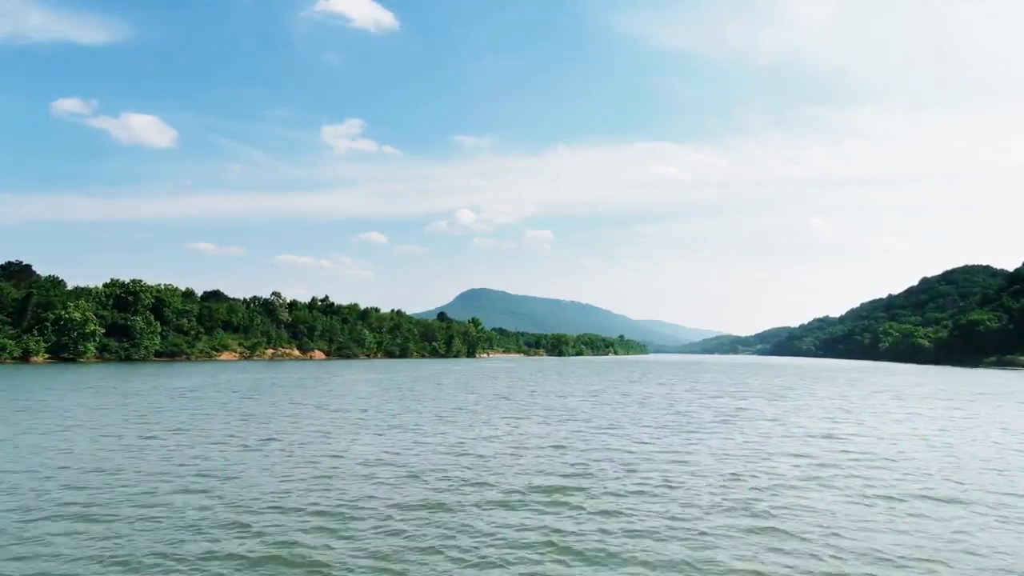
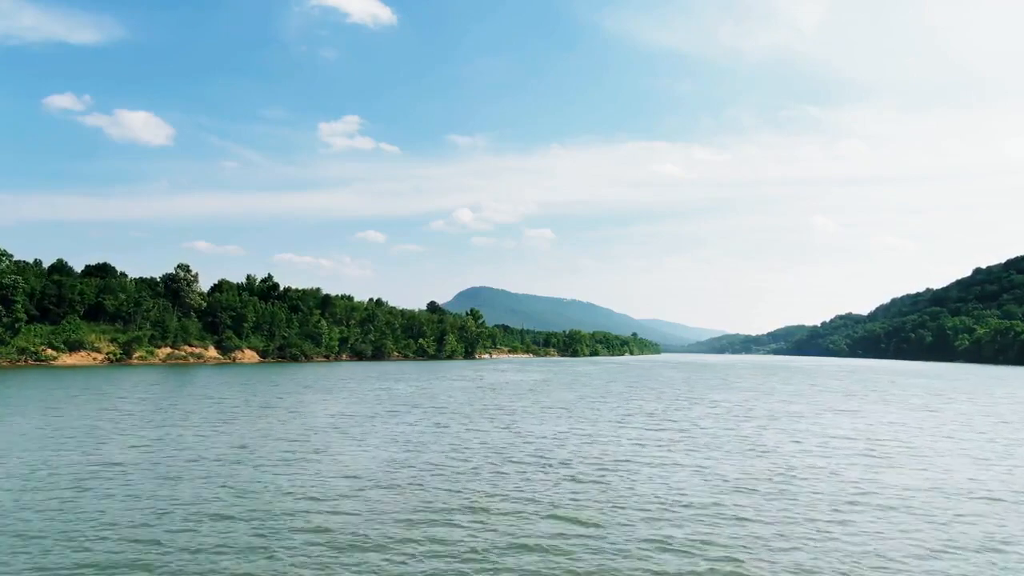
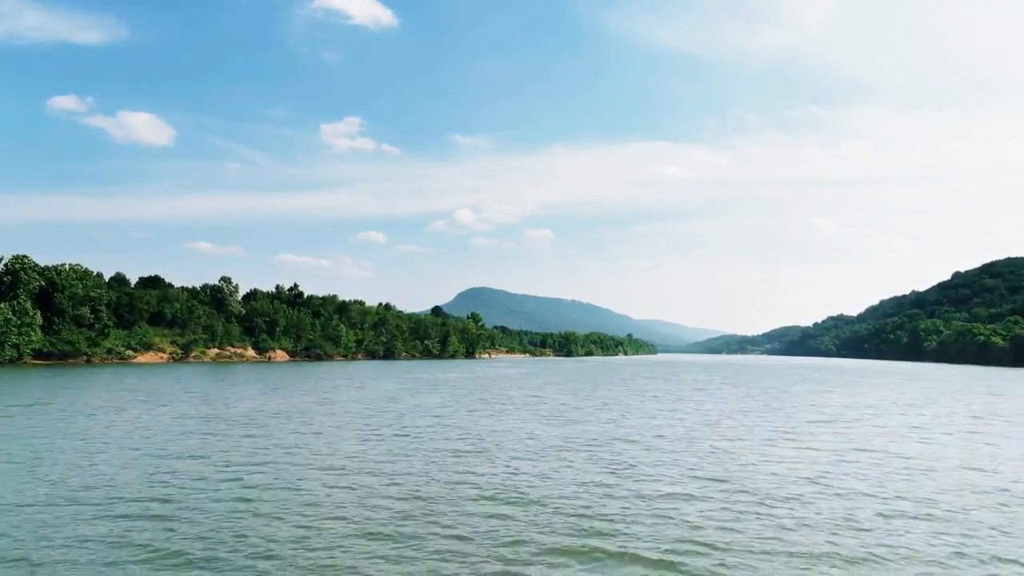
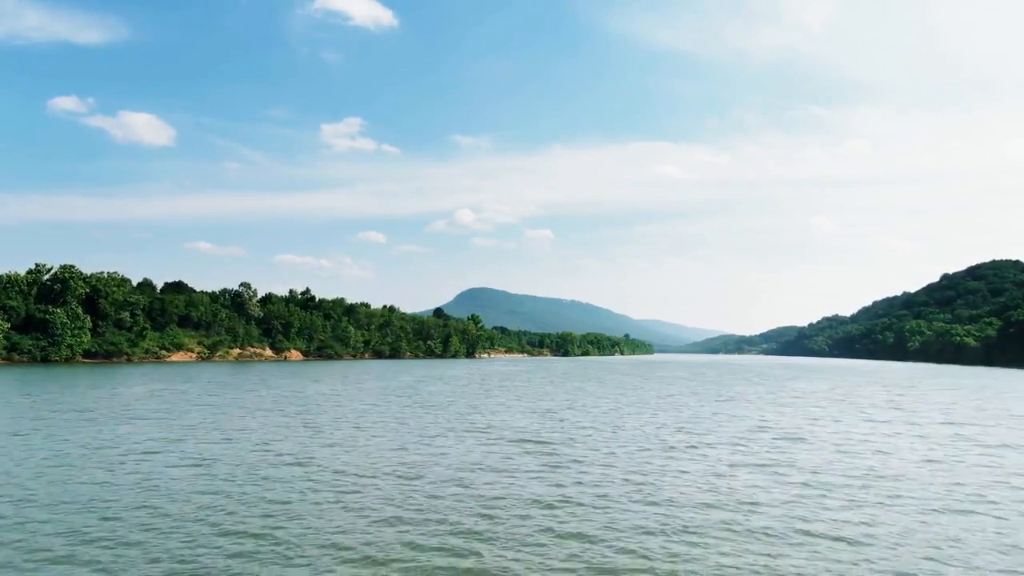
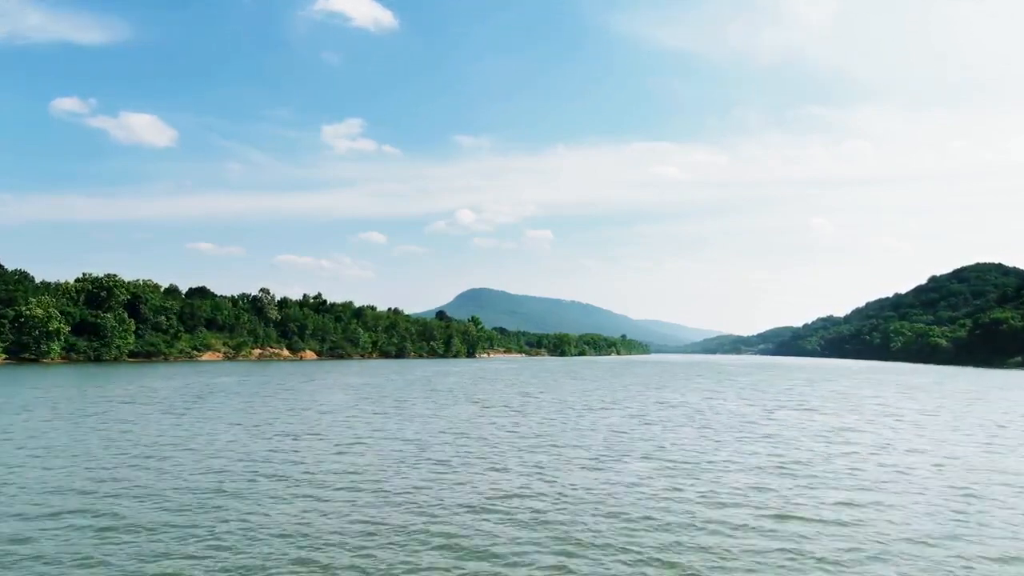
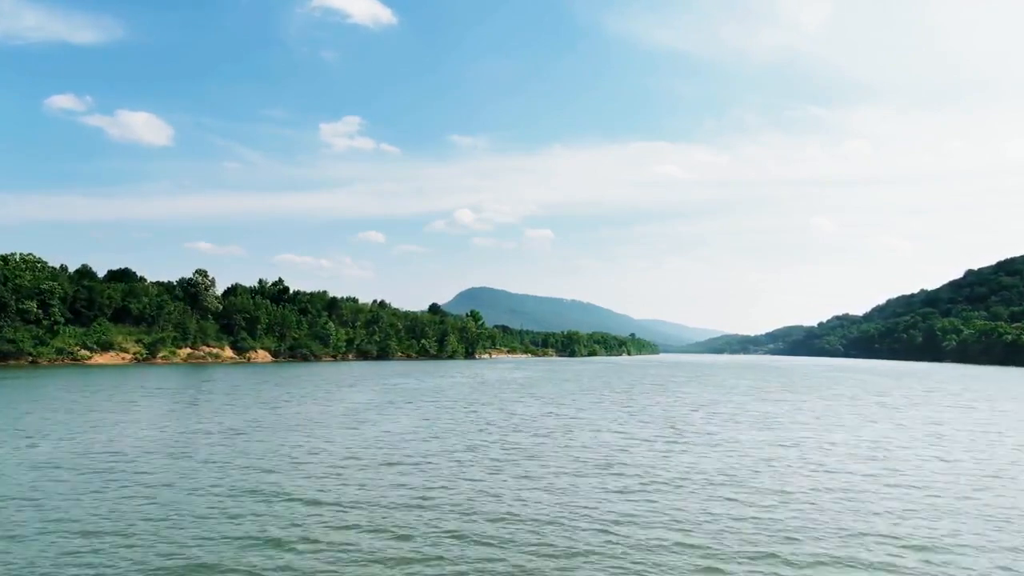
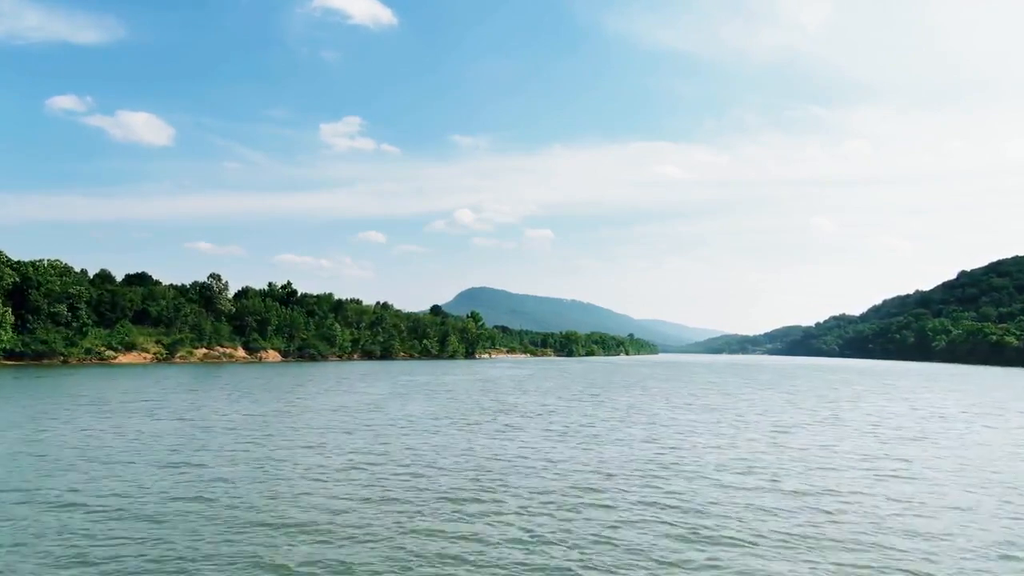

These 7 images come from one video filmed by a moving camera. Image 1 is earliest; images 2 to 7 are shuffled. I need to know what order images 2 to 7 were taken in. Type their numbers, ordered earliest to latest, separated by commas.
5, 4, 3, 7, 6, 2
